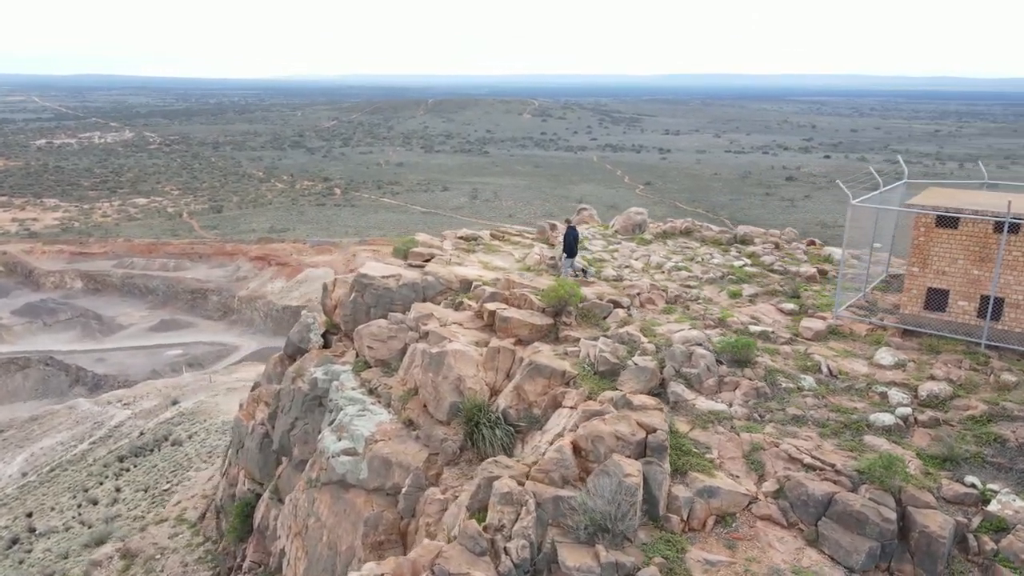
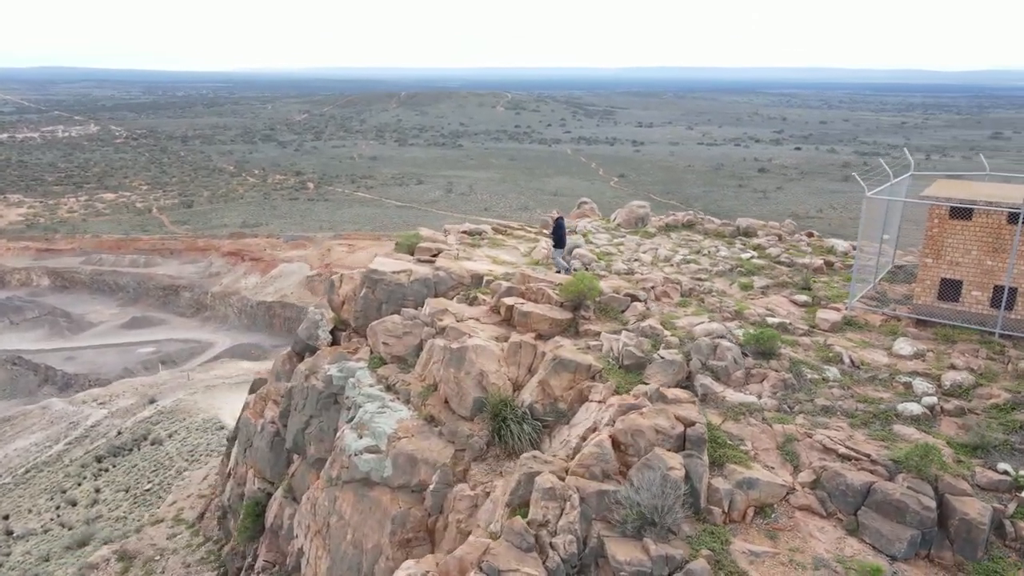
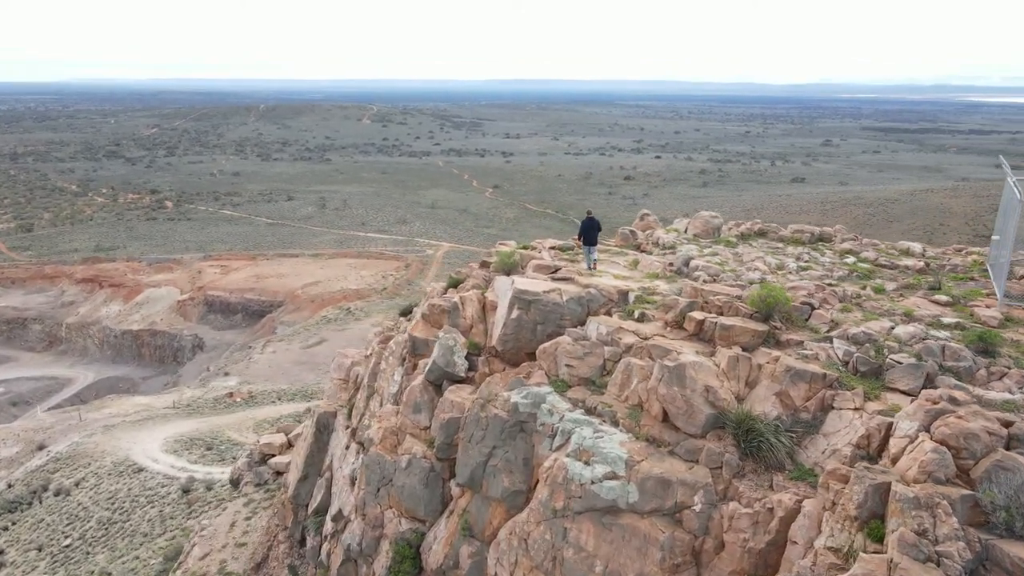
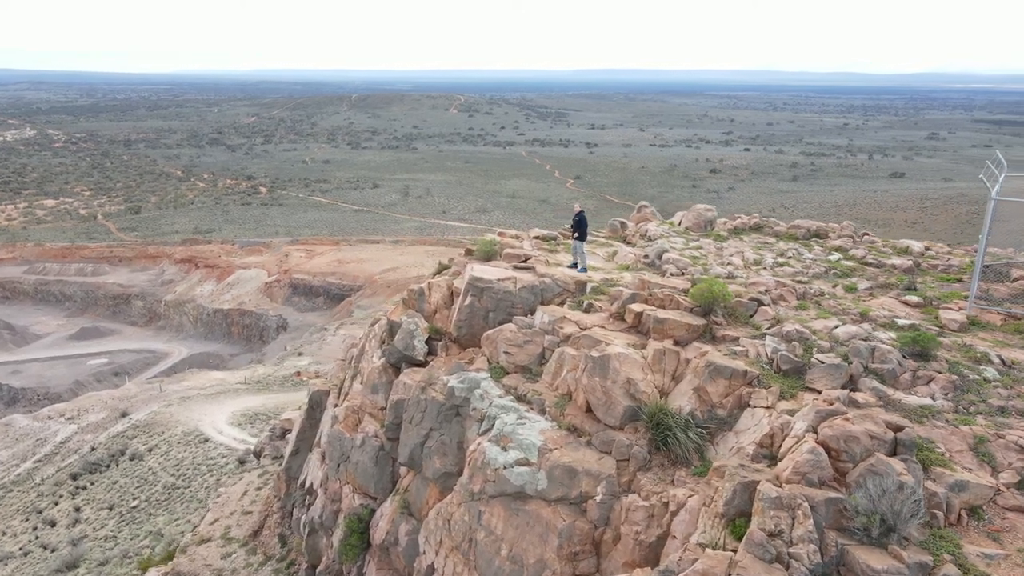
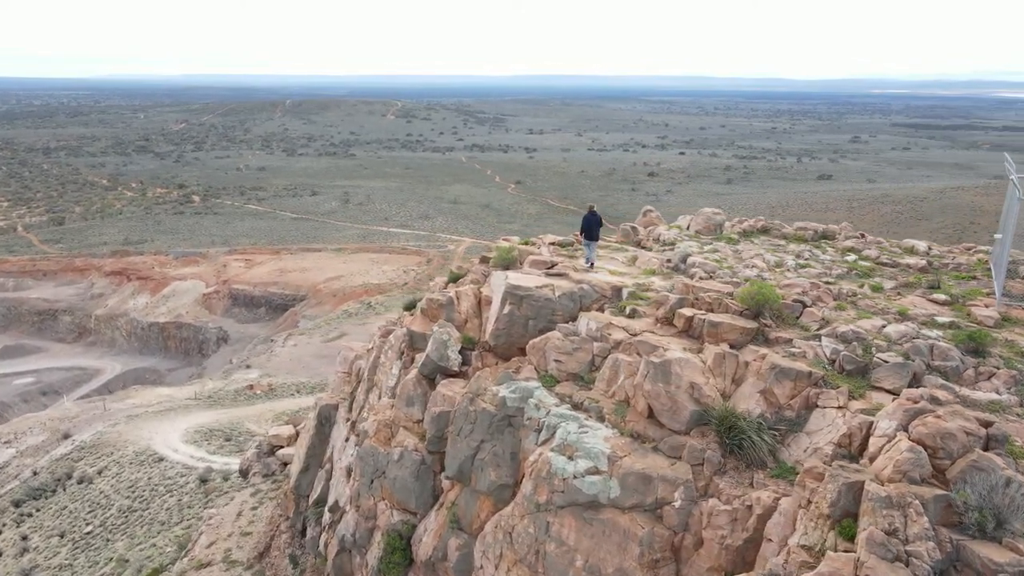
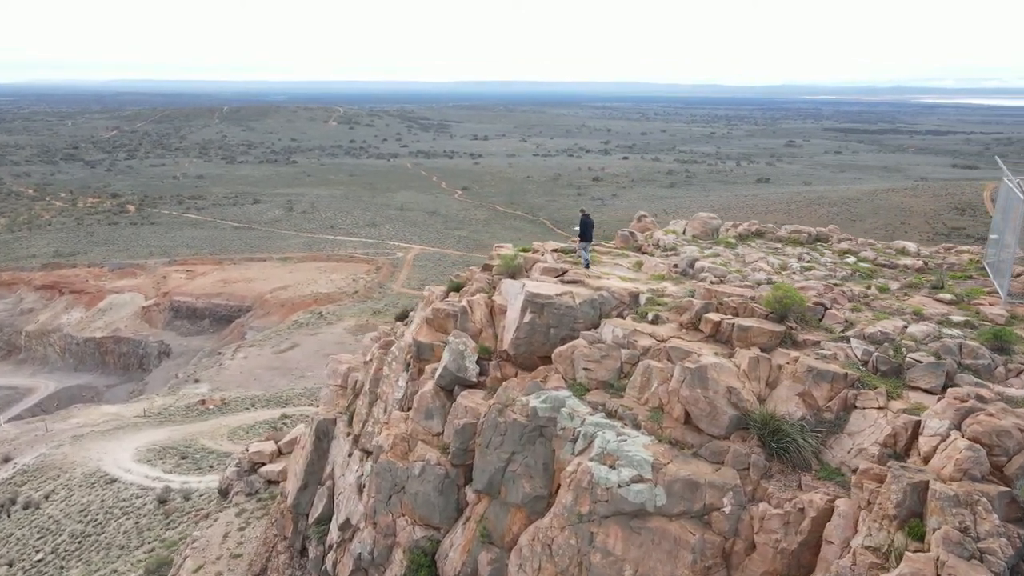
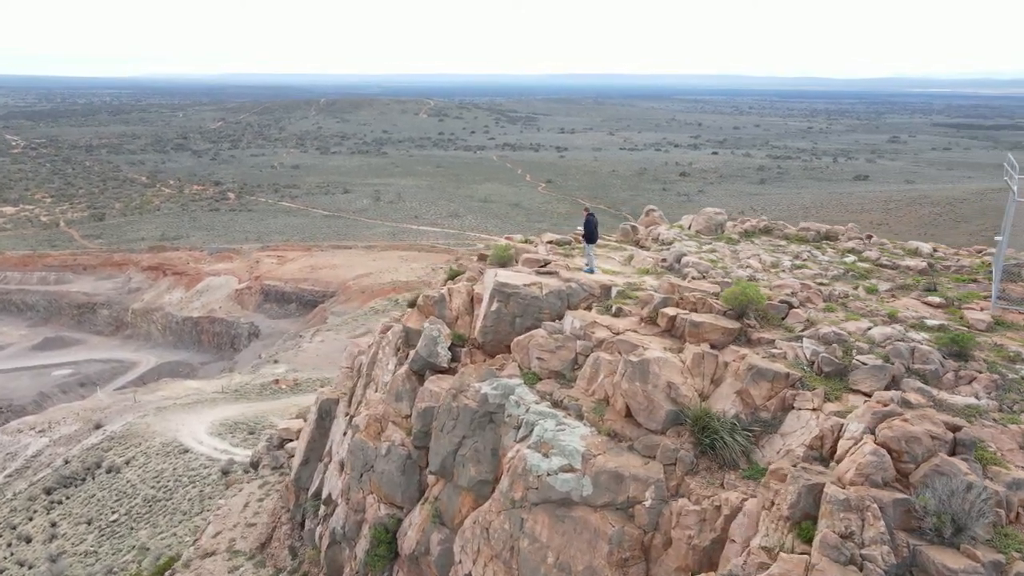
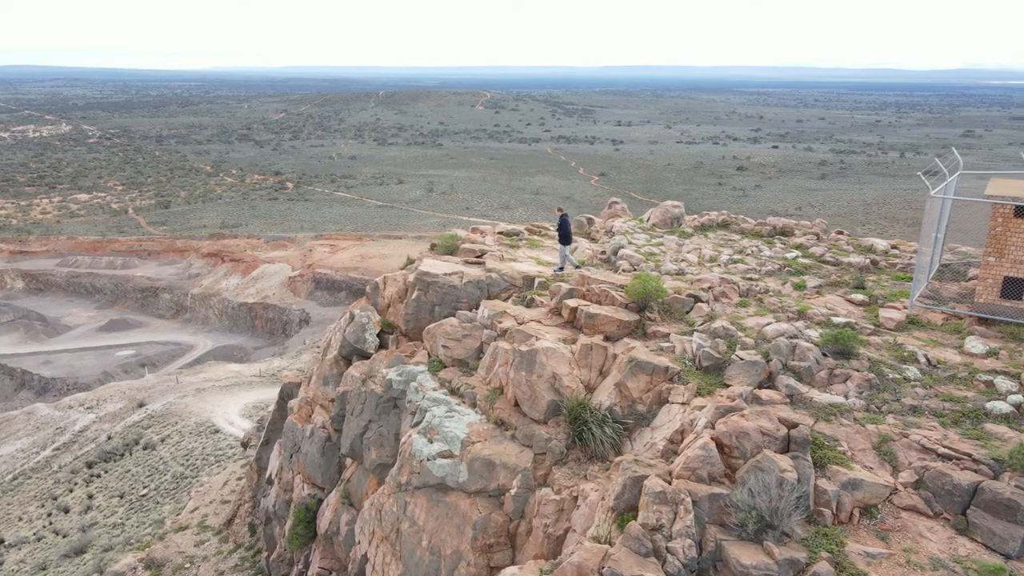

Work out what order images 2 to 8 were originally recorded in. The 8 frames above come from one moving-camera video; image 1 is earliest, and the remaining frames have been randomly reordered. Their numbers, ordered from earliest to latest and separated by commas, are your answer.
2, 8, 4, 7, 5, 3, 6
